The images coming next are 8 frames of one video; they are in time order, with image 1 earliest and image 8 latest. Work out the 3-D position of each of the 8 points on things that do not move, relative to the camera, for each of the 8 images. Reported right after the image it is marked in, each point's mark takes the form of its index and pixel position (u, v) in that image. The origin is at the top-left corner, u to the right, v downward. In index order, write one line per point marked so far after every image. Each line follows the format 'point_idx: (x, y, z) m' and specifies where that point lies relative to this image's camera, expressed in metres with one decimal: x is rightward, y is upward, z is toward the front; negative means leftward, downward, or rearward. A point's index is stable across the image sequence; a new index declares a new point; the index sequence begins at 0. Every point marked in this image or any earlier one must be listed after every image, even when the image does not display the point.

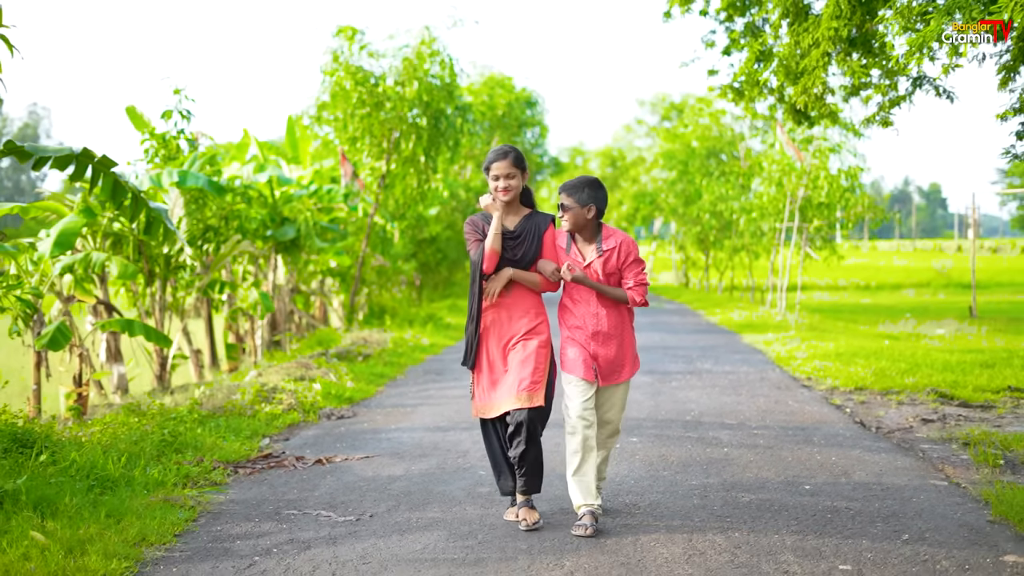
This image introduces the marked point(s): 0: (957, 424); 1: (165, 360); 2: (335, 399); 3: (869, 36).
0: (+2.9, -0.9, +9.4) m
1: (-2.8, -0.6, +11.8) m
2: (-1.2, -0.7, +9.8) m
3: (+2.2, +1.6, +9.3) m
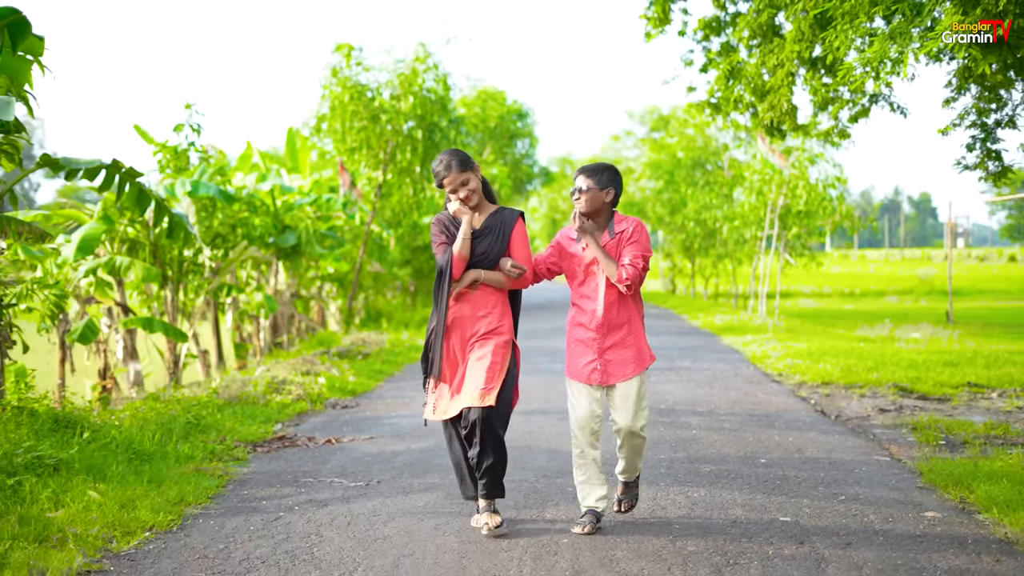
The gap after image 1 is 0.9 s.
0: (+2.8, -0.9, +10.2) m
1: (-2.9, -0.6, +12.6) m
2: (-1.2, -0.7, +10.6) m
3: (+2.2, +1.6, +10.2) m
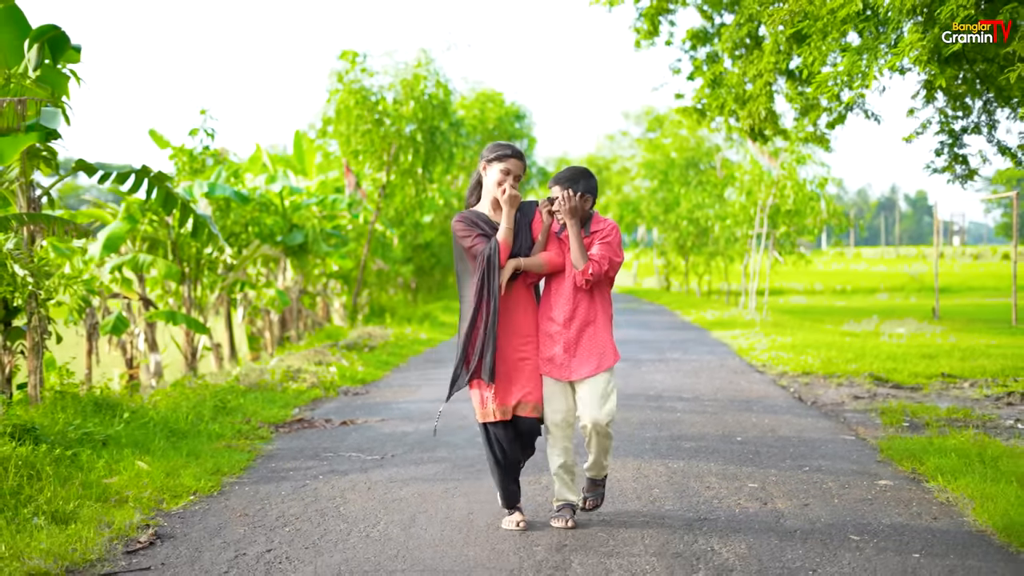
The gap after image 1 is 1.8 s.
0: (+2.8, -0.8, +11.0) m
1: (-2.9, -0.6, +13.3) m
2: (-1.3, -0.7, +11.3) m
3: (+2.2, +1.6, +11.0) m
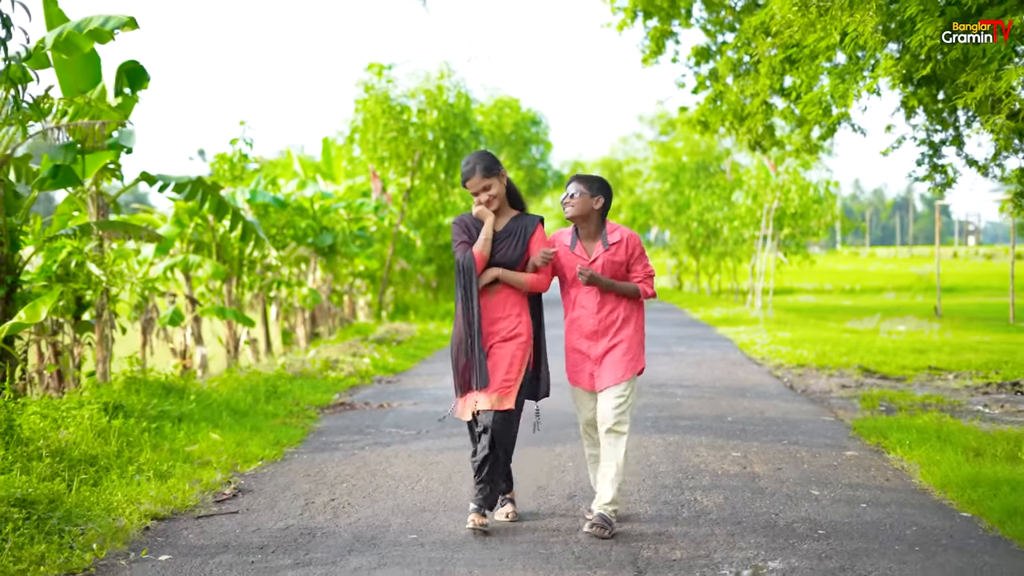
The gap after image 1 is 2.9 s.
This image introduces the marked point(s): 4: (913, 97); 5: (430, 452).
0: (+2.9, -0.8, +12.1) m
1: (-2.7, -0.5, +14.5) m
2: (-1.1, -0.7, +12.5) m
3: (+2.3, +1.6, +12.0) m
4: (+2.9, +1.4, +10.7) m
5: (-0.4, -0.8, +7.5) m
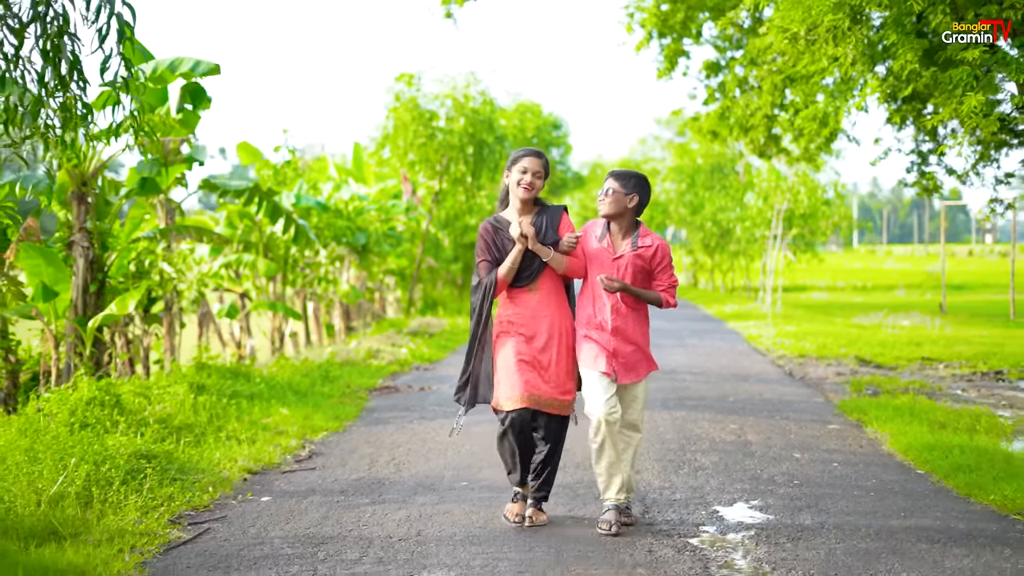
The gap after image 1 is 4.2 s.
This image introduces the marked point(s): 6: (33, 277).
0: (+3.2, -0.8, +13.3) m
1: (-2.5, -0.5, +15.7) m
2: (-0.9, -0.7, +13.7) m
3: (+2.5, +1.7, +13.2) m
4: (+3.1, +1.4, +11.9) m
5: (-0.3, -0.8, +8.7) m
6: (-3.0, +0.1, +9.2) m
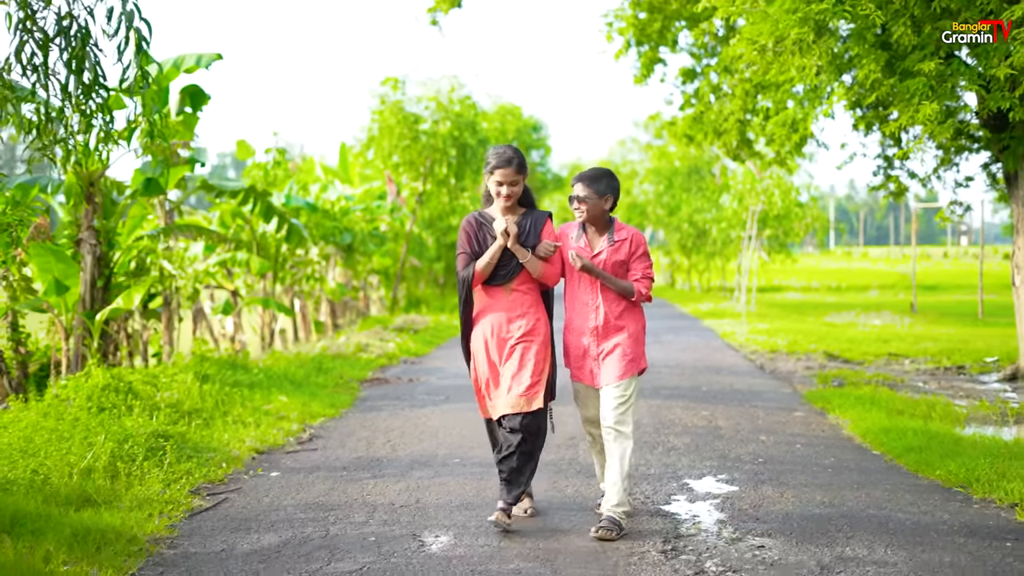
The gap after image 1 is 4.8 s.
0: (+3.0, -0.8, +13.9) m
1: (-2.7, -0.5, +16.3) m
2: (-1.0, -0.6, +14.3) m
3: (+2.4, +1.7, +13.9) m
4: (+3.0, +1.4, +12.5) m
5: (-0.3, -0.8, +9.3) m
6: (-3.1, +0.1, +9.7) m
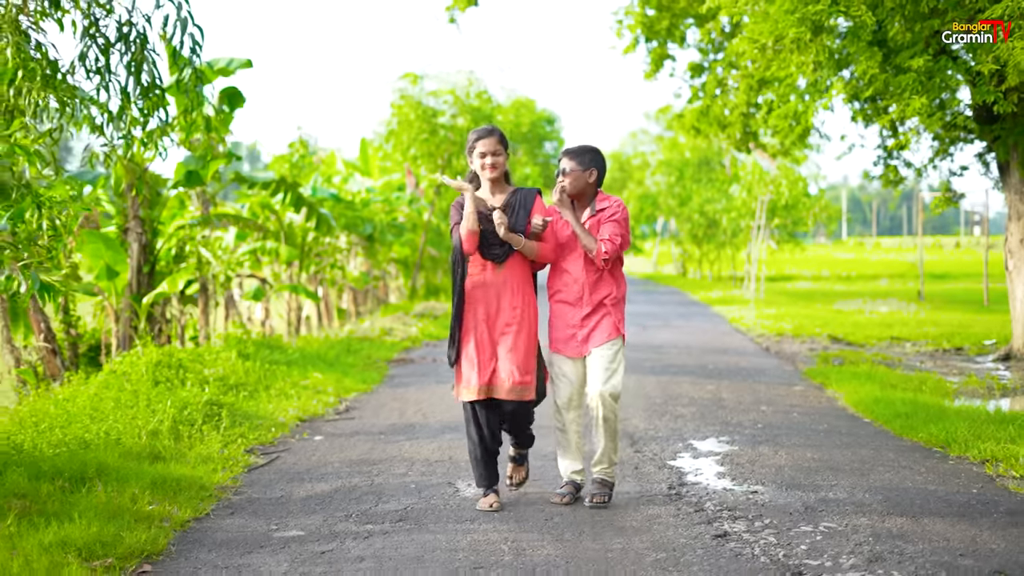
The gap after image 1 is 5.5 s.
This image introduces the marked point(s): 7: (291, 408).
0: (+3.2, -0.6, +14.6) m
1: (-2.5, -0.3, +17.0) m
2: (-0.9, -0.5, +15.0) m
3: (+2.5, +1.8, +14.5) m
4: (+3.2, +1.6, +13.2) m
5: (-0.2, -0.7, +10.0) m
6: (-3.0, +0.2, +10.5) m
7: (-1.3, -0.7, +8.5) m
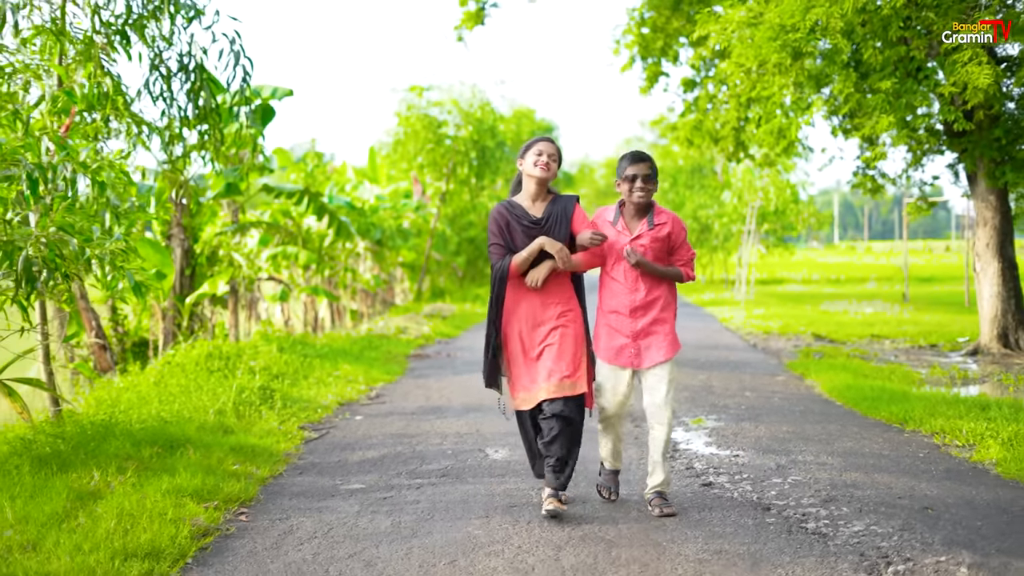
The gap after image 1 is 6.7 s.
0: (+3.2, -0.6, +15.7) m
1: (-2.4, -0.4, +18.1) m
2: (-0.8, -0.5, +16.1) m
3: (+2.6, +1.8, +15.7) m
4: (+3.2, +1.6, +14.3) m
5: (-0.1, -0.7, +11.1) m
6: (-2.9, +0.2, +11.6) m
7: (-1.2, -0.7, +9.7) m
